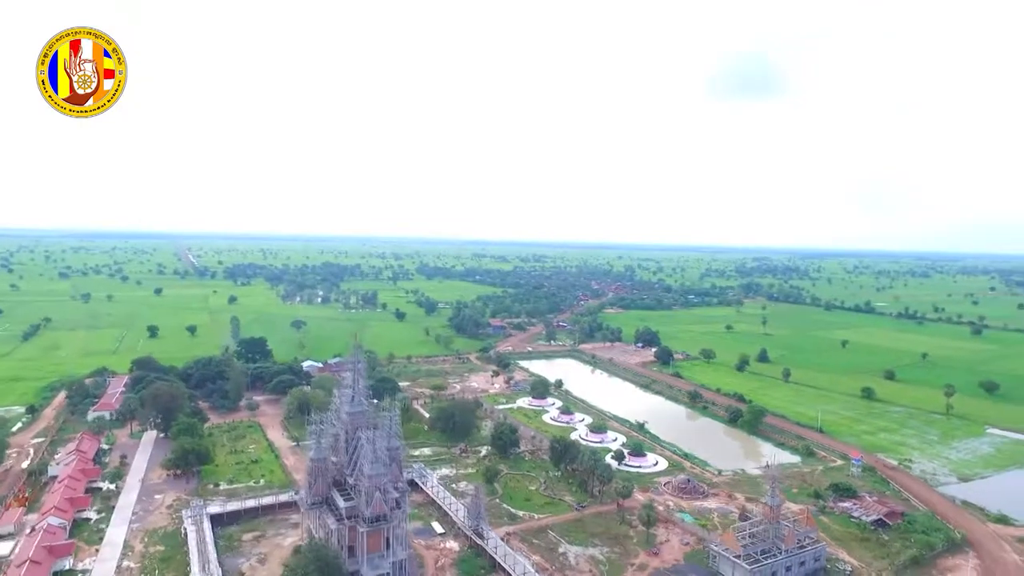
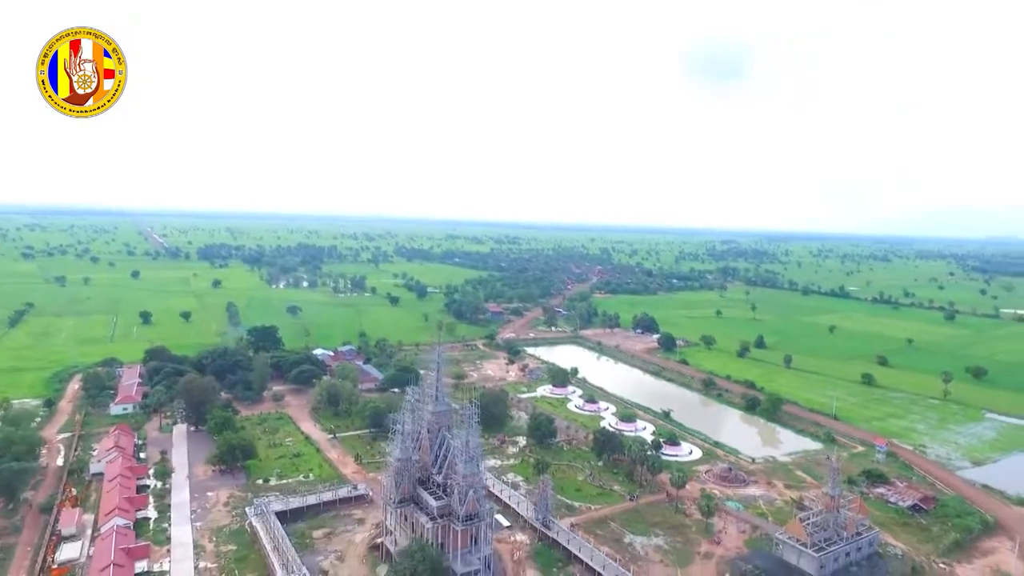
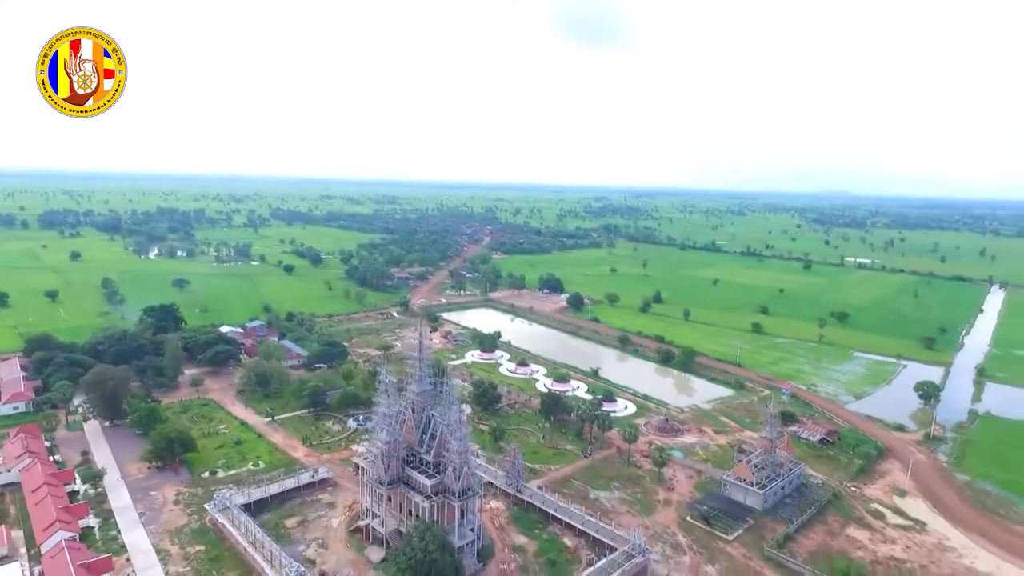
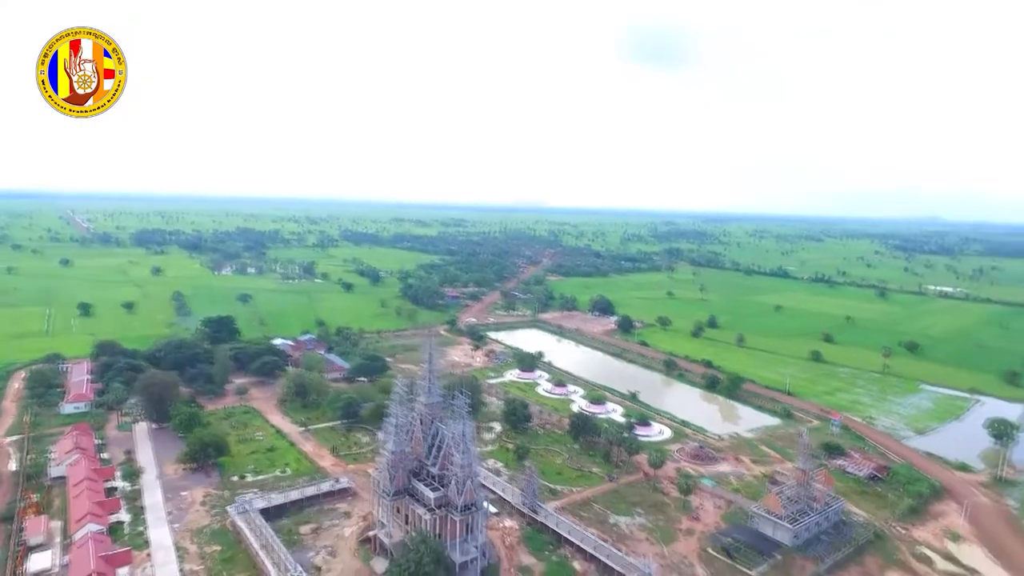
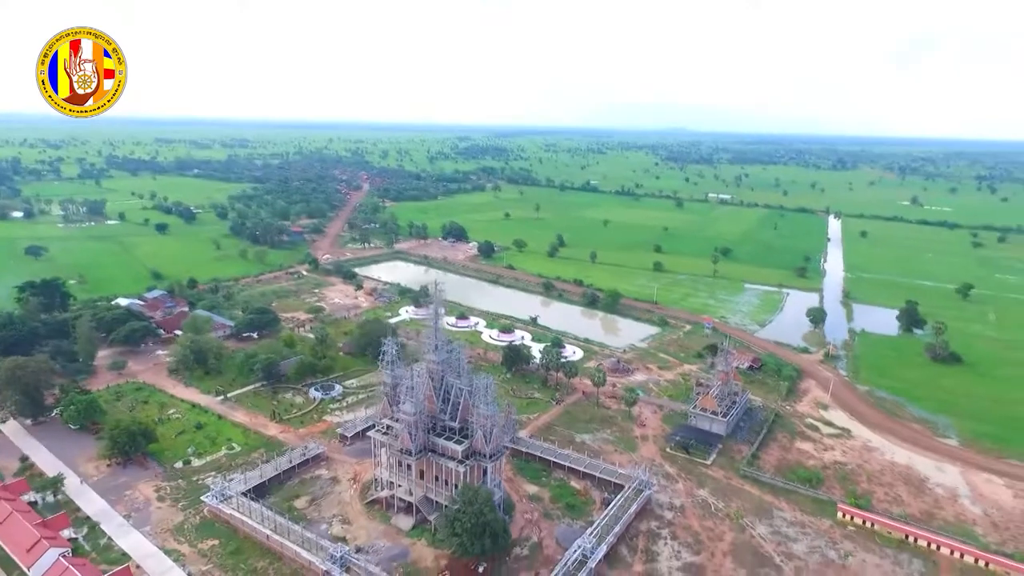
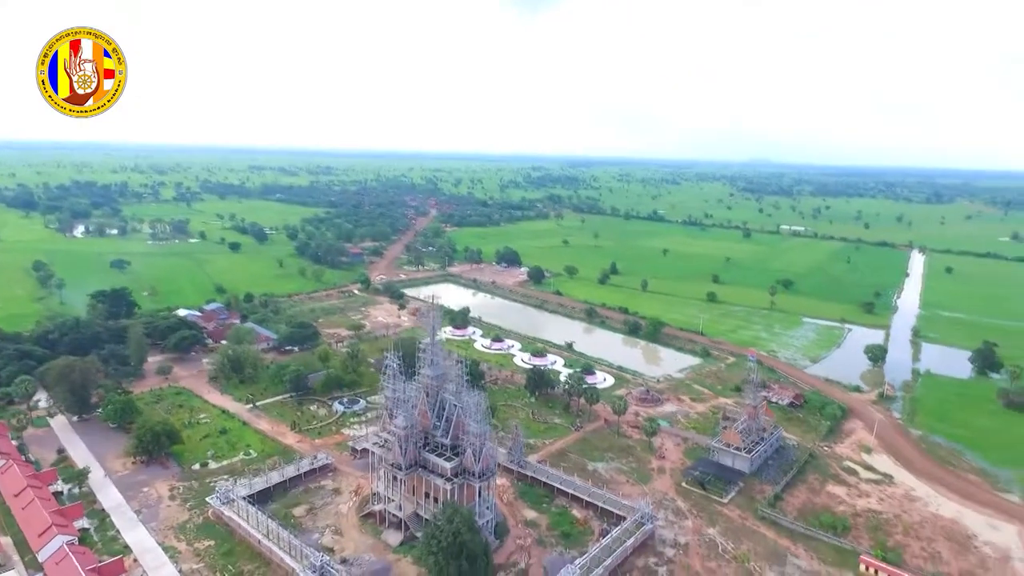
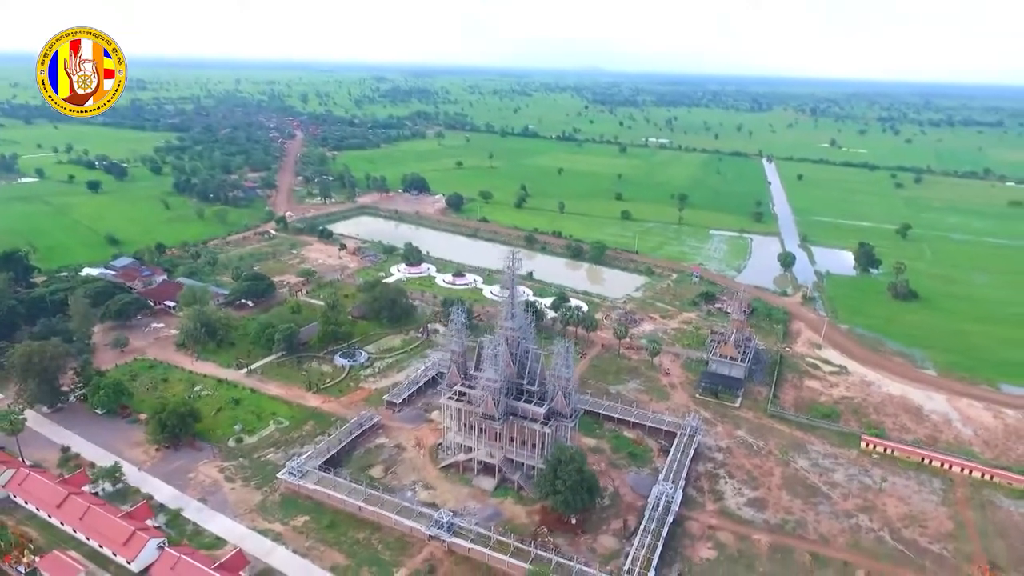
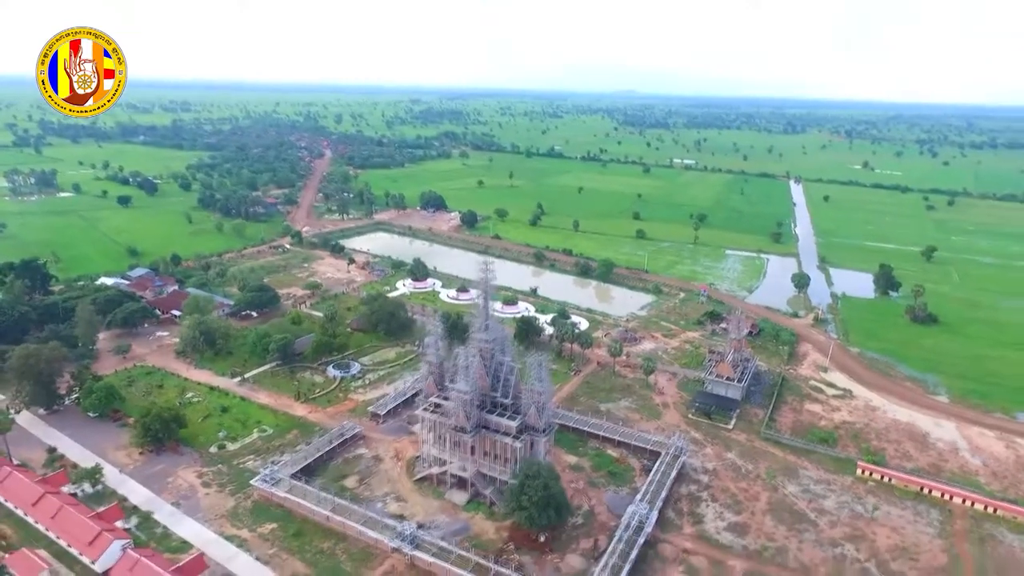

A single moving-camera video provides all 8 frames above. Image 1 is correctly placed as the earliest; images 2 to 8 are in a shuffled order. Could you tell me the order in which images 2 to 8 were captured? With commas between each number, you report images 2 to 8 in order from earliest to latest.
2, 4, 3, 6, 5, 8, 7
